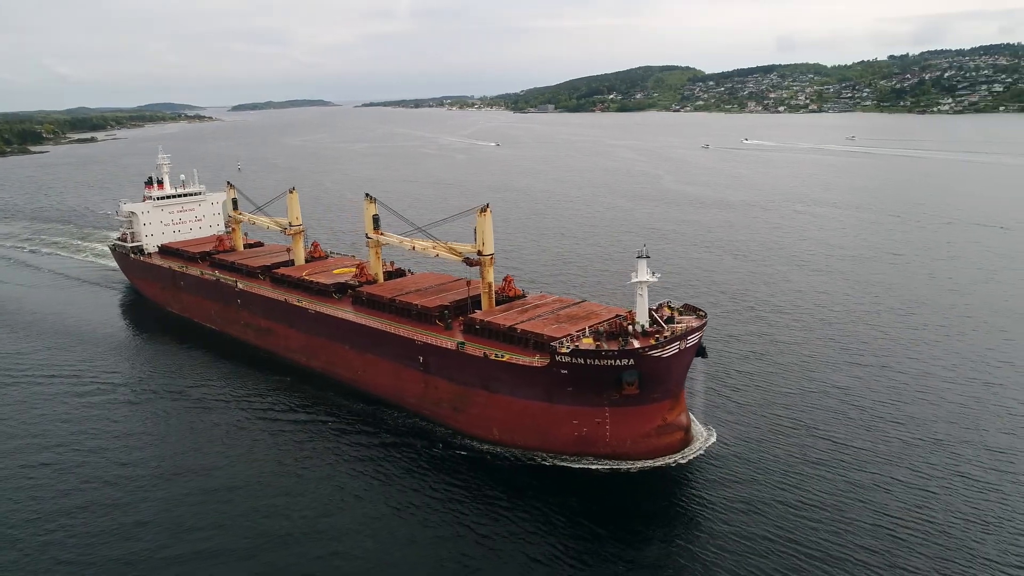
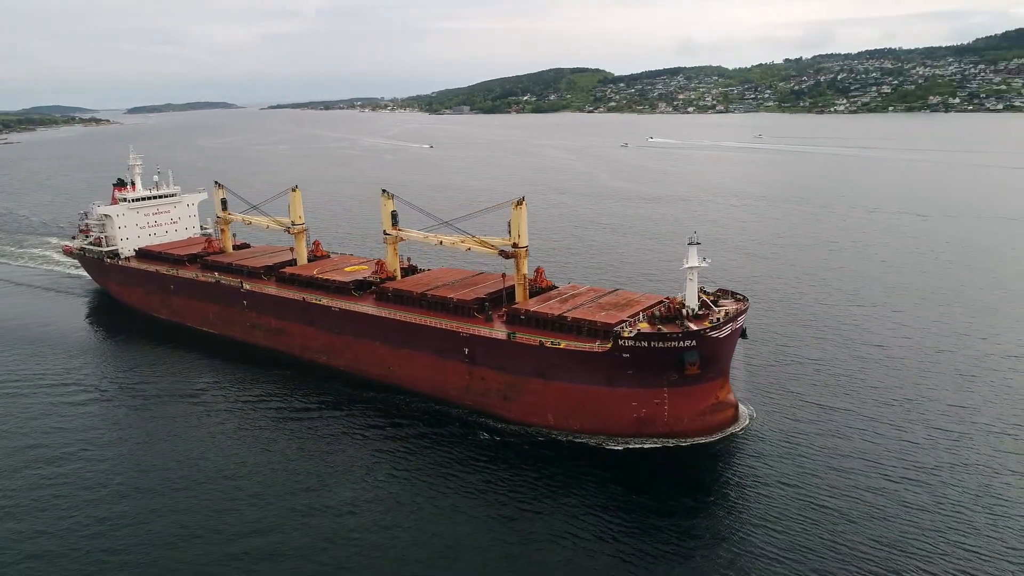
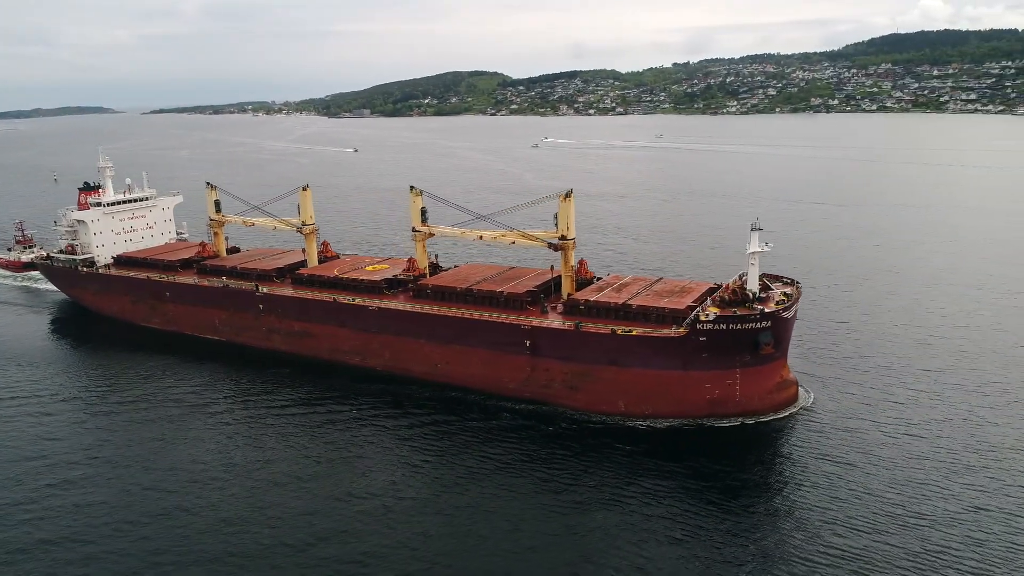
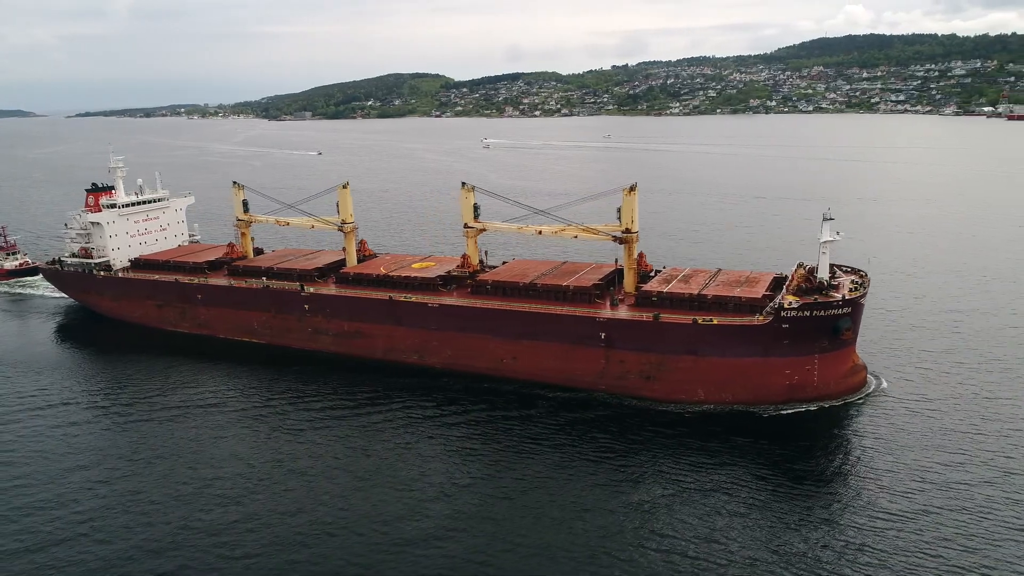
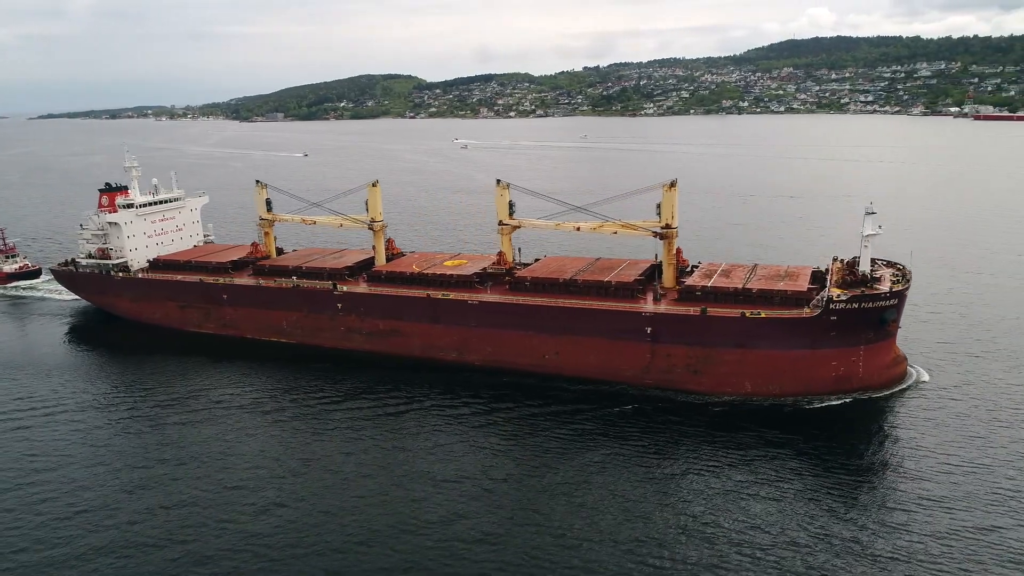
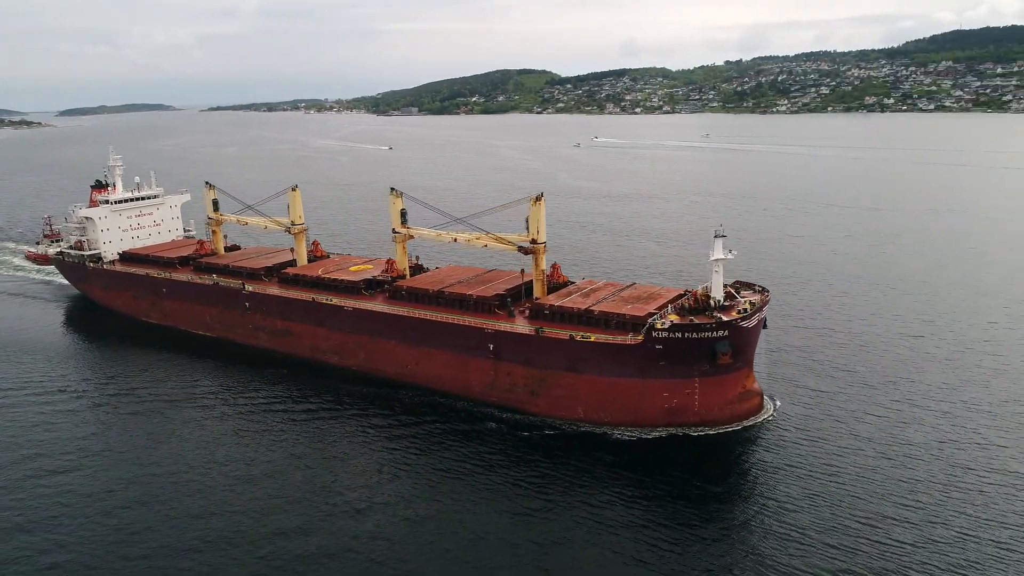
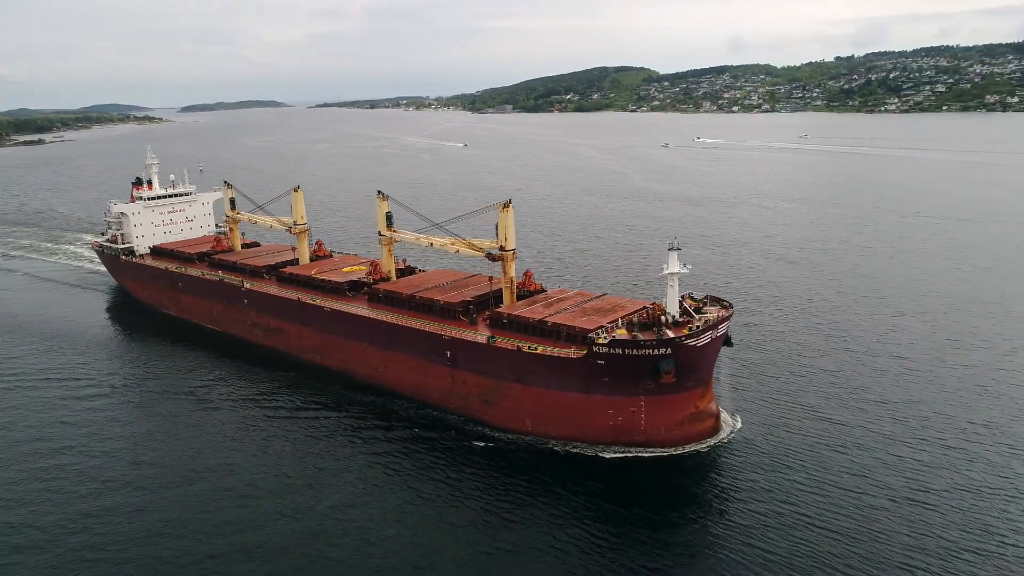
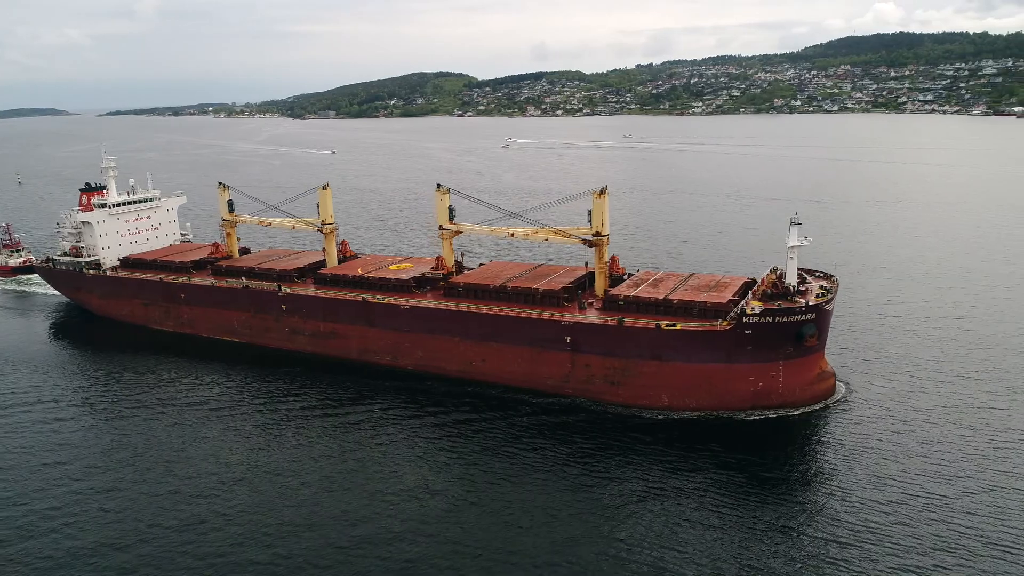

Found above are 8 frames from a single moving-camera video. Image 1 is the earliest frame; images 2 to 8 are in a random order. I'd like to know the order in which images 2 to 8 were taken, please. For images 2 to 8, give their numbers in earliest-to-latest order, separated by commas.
7, 2, 6, 3, 8, 4, 5
